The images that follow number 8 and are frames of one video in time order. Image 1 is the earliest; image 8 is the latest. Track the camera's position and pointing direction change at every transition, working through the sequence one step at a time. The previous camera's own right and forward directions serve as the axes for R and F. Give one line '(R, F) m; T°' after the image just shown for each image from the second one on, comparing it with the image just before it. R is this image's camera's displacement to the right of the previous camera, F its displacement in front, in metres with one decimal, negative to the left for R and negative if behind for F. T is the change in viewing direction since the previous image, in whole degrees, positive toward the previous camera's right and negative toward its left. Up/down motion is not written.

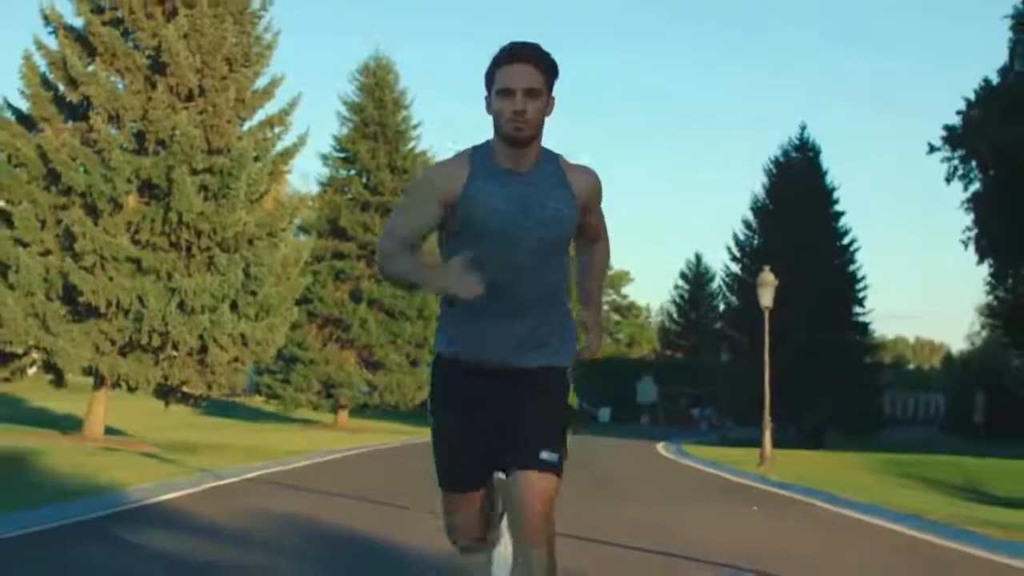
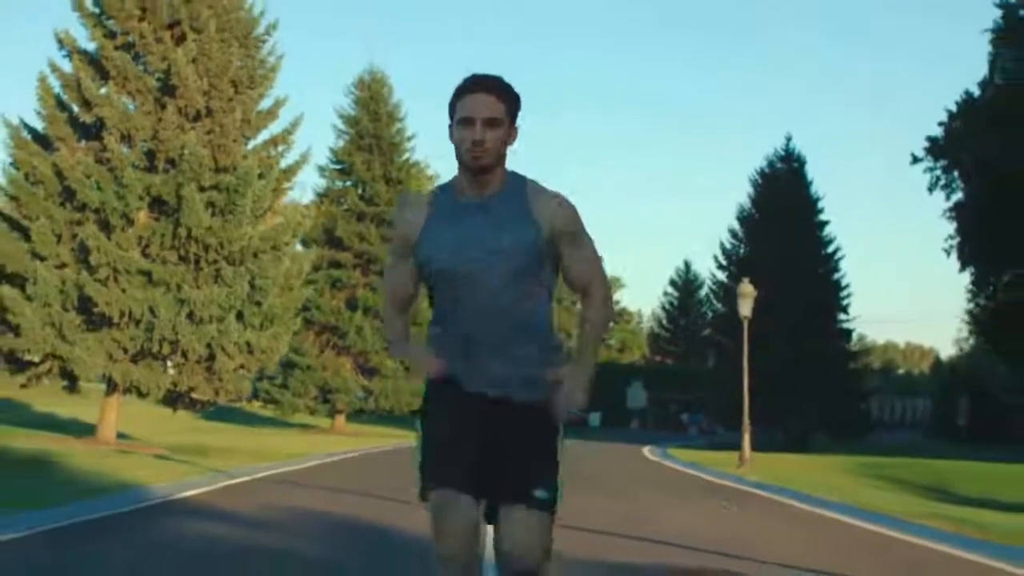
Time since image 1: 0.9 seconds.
(0.0, -1.5) m; 0°
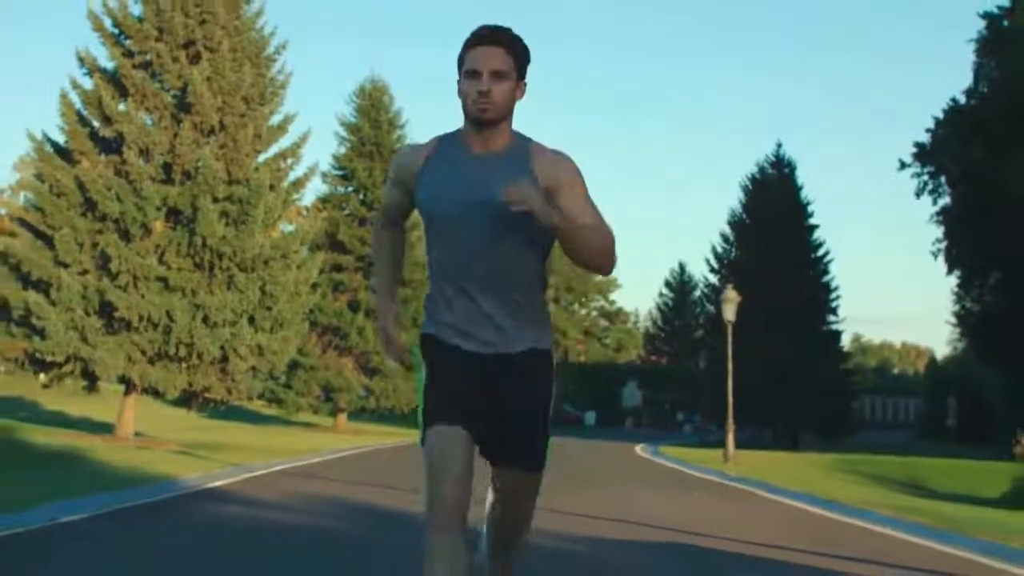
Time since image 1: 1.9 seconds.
(0.0, -1.8) m; 0°
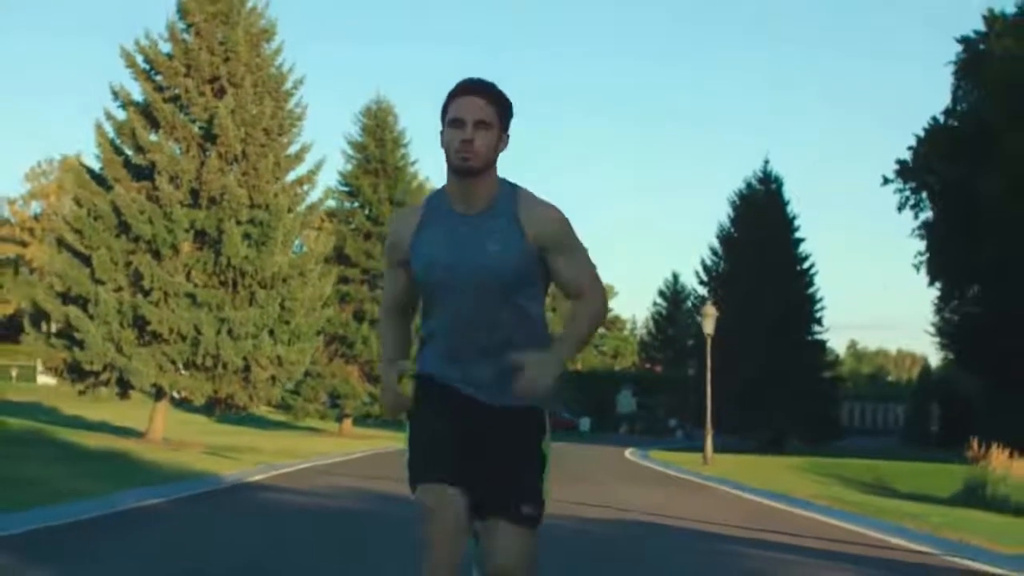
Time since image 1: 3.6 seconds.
(0.0, -2.9) m; 0°
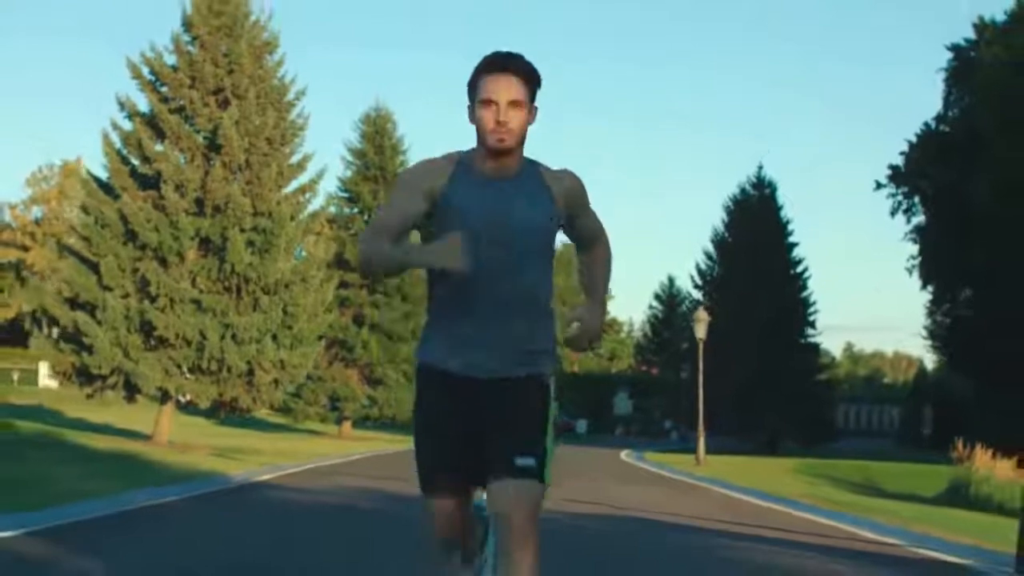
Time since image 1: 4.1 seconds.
(0.0, -0.9) m; 0°
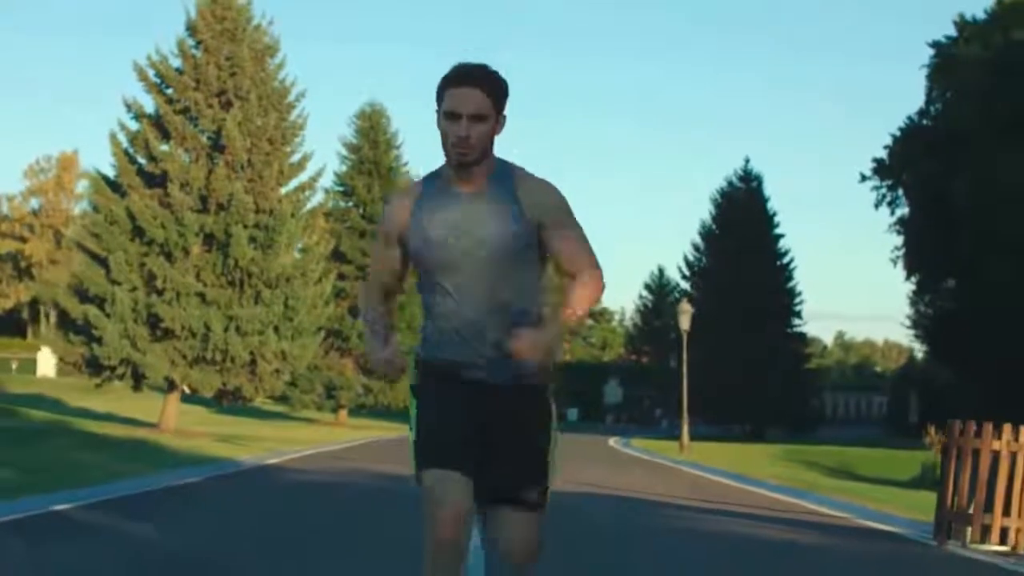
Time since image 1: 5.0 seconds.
(0.0, -1.6) m; 0°
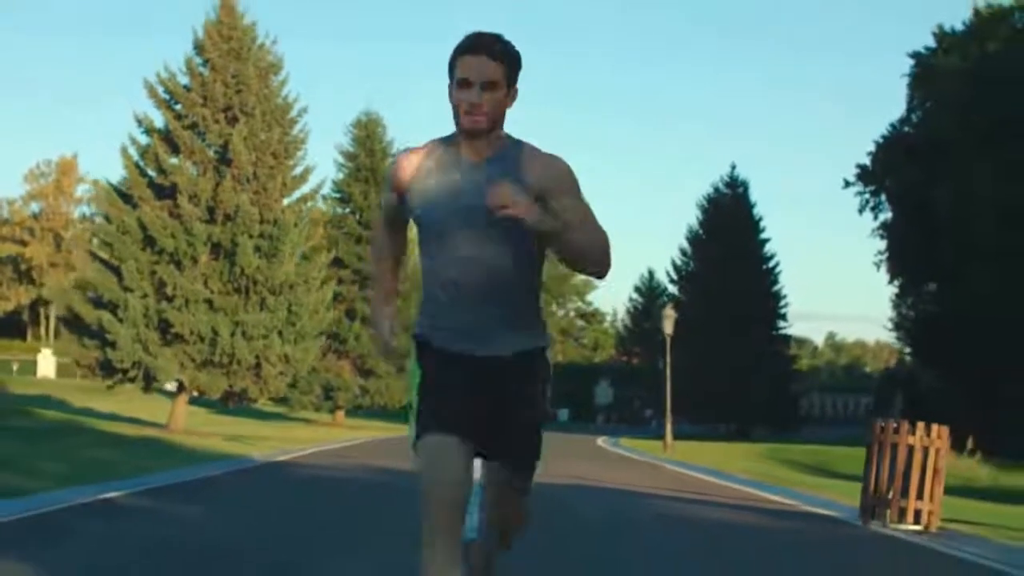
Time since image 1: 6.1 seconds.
(0.0, -2.0) m; 0°
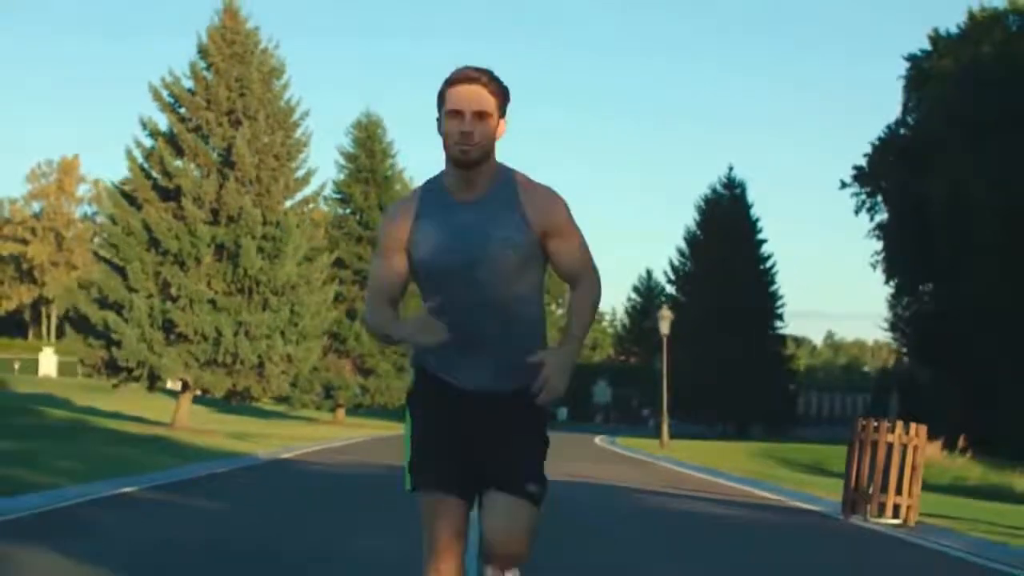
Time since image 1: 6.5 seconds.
(0.0, -0.6) m; 0°
